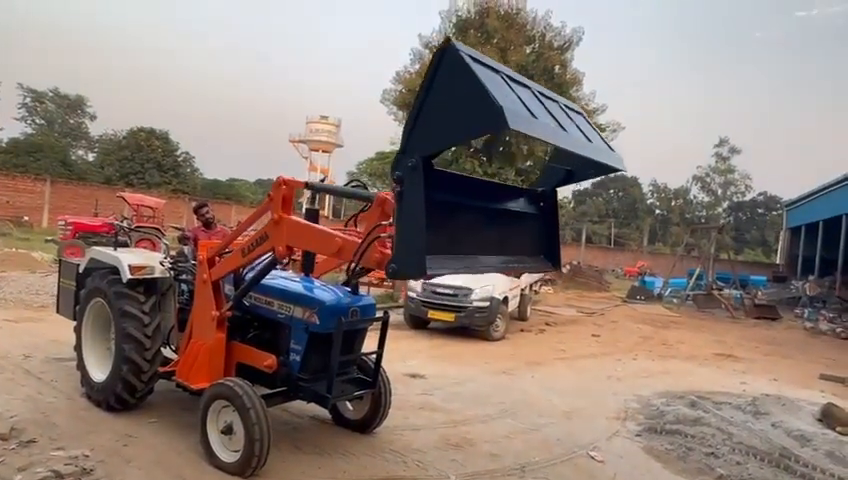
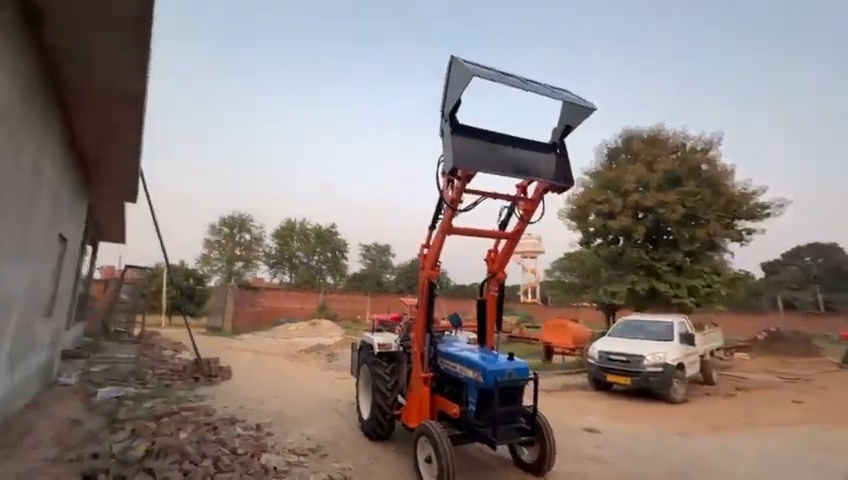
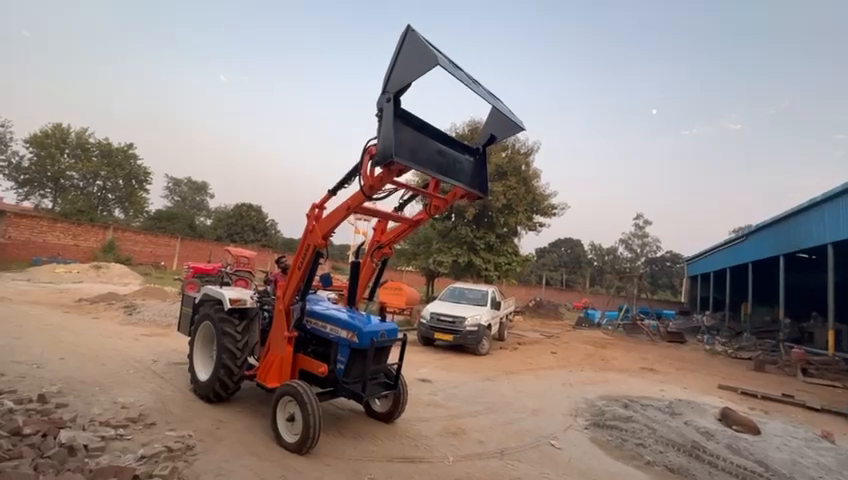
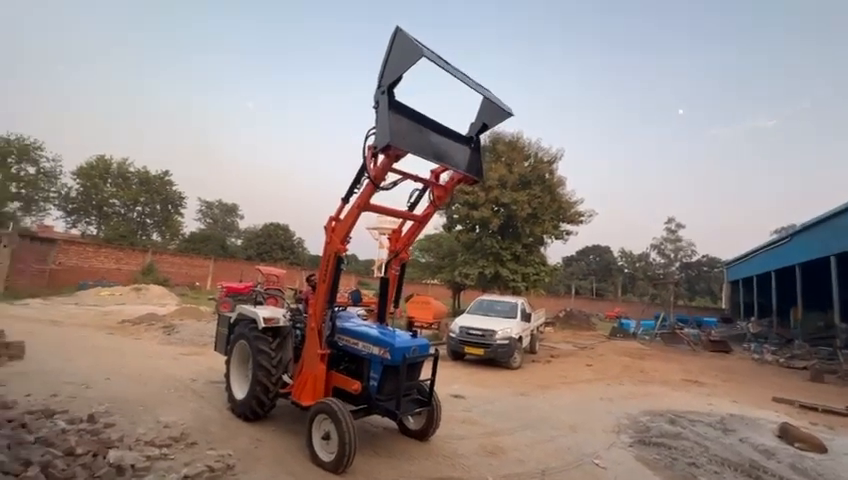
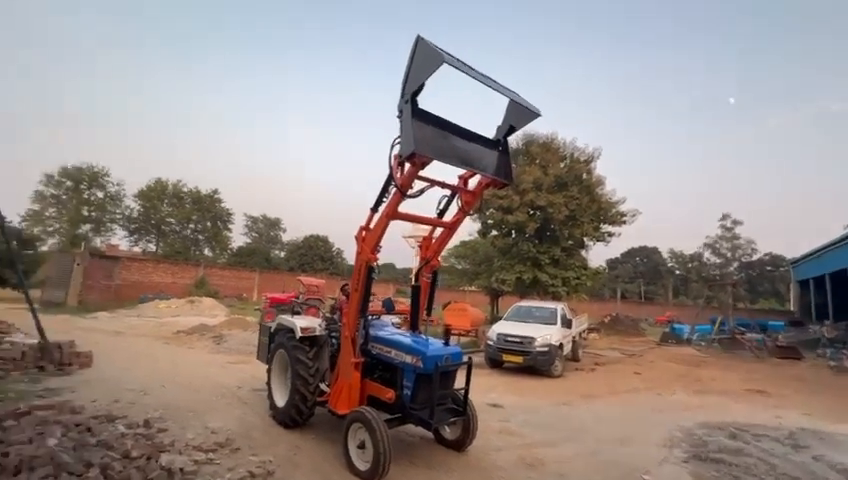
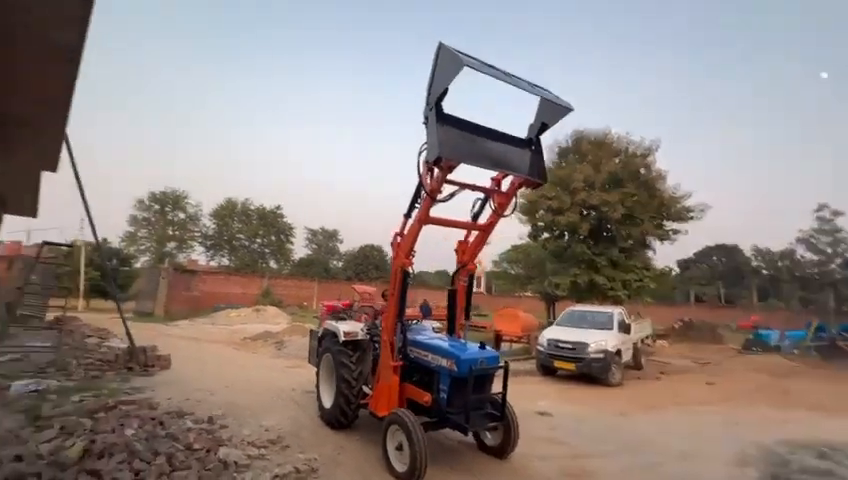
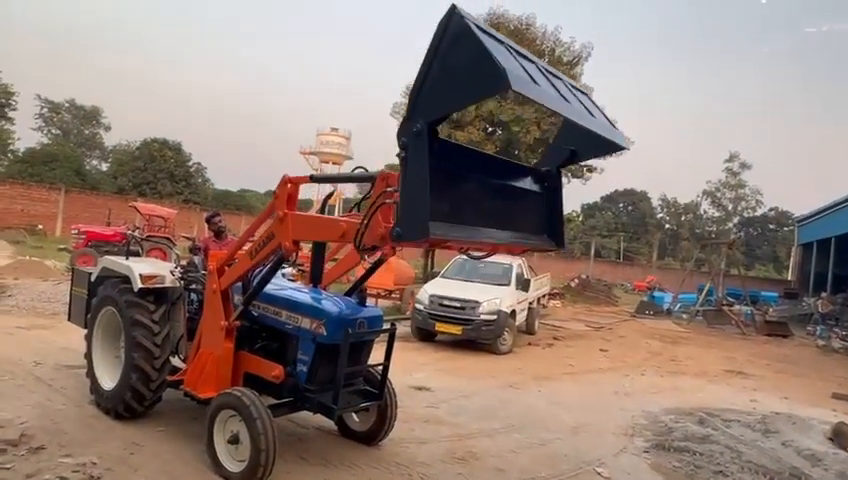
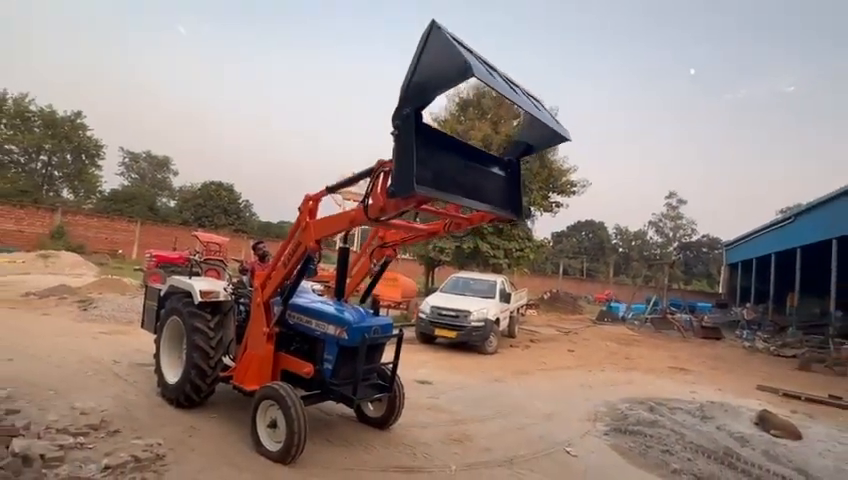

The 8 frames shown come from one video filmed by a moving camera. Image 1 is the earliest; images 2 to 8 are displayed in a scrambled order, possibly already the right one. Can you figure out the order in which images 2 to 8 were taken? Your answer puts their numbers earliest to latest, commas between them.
7, 8, 3, 4, 5, 6, 2
